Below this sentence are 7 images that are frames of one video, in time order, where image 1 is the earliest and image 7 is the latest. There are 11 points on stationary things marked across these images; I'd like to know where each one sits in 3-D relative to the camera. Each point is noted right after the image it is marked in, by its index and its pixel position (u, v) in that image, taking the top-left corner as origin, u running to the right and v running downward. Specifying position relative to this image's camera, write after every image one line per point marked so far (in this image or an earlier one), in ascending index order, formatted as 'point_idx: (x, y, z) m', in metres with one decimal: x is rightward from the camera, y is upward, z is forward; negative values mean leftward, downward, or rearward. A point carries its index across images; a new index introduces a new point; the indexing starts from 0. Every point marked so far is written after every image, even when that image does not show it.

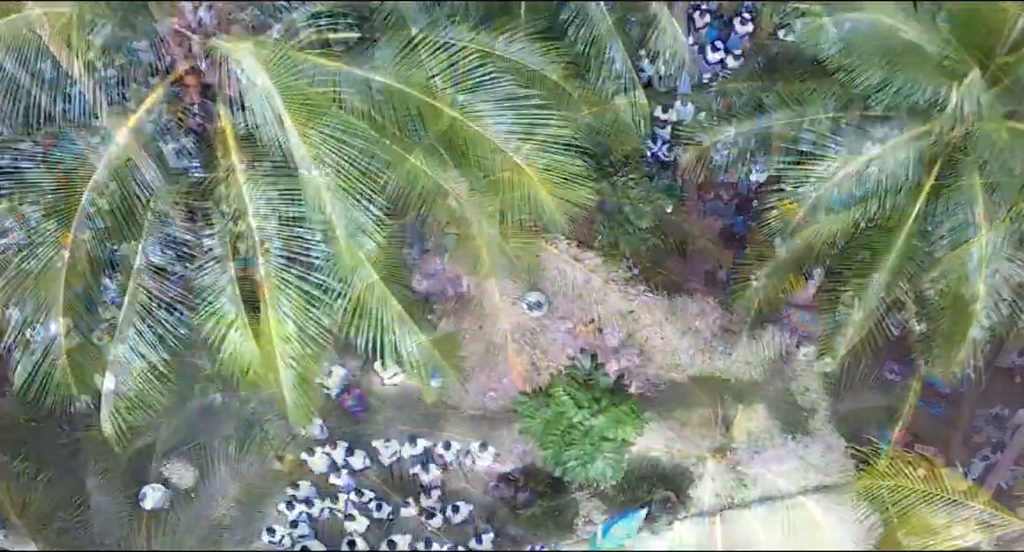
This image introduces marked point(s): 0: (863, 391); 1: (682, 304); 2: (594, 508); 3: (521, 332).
0: (+2.7, -0.7, +9.2) m
1: (+1.3, -0.2, +9.5) m
2: (+0.6, -1.7, +8.9) m
3: (+0.1, -0.4, +9.4) m
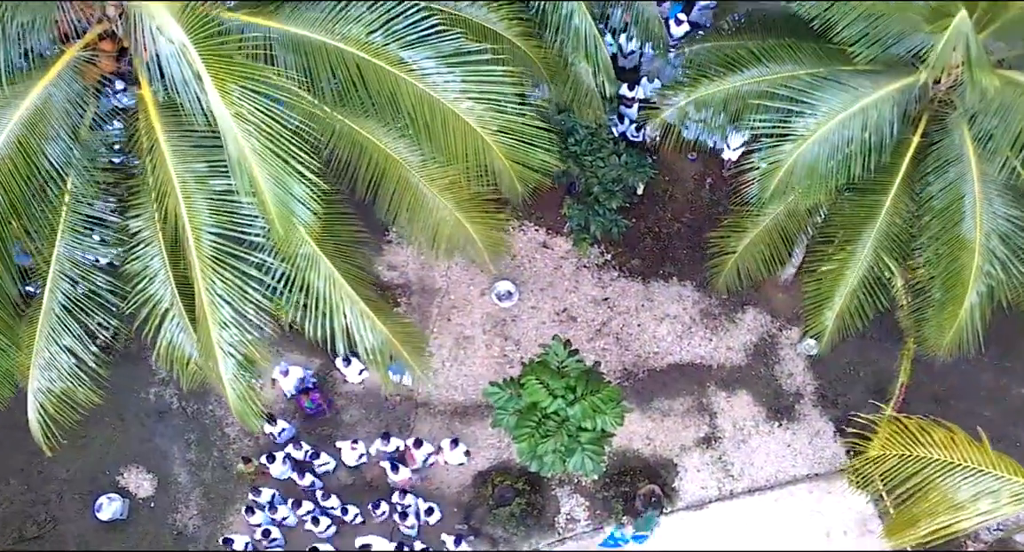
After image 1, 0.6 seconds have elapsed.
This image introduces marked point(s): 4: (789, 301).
0: (+2.5, -0.6, +8.8) m
1: (+1.1, -0.1, +9.1) m
2: (+0.5, -1.6, +8.5) m
3: (-0.2, -0.3, +9.0) m
4: (+2.1, -0.2, +9.0) m
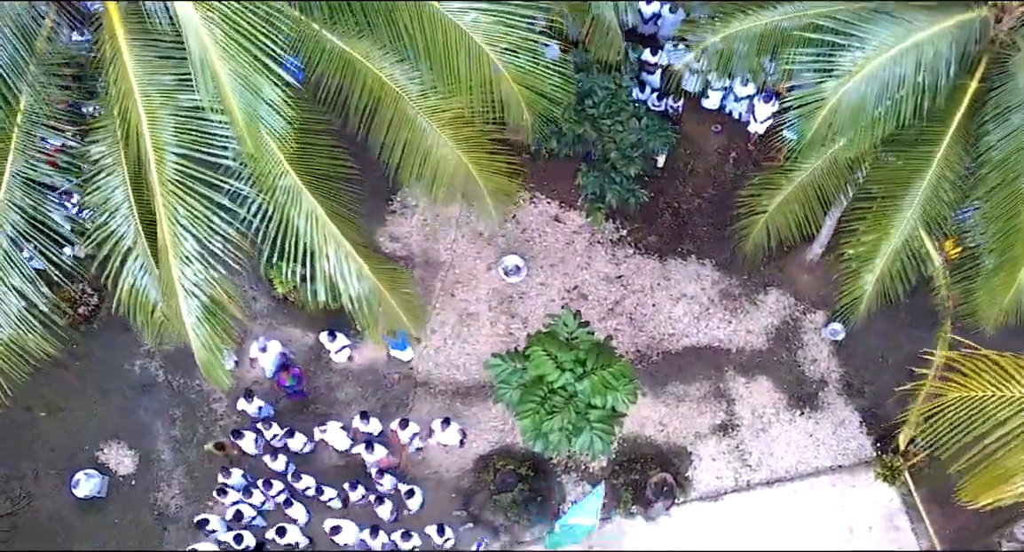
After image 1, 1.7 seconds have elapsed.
0: (+2.5, -0.4, +8.3) m
1: (+1.2, +0.1, +8.6) m
2: (+0.5, -1.4, +8.0) m
3: (-0.1, -0.2, +8.5) m
4: (+2.2, 0.0, +8.5) m
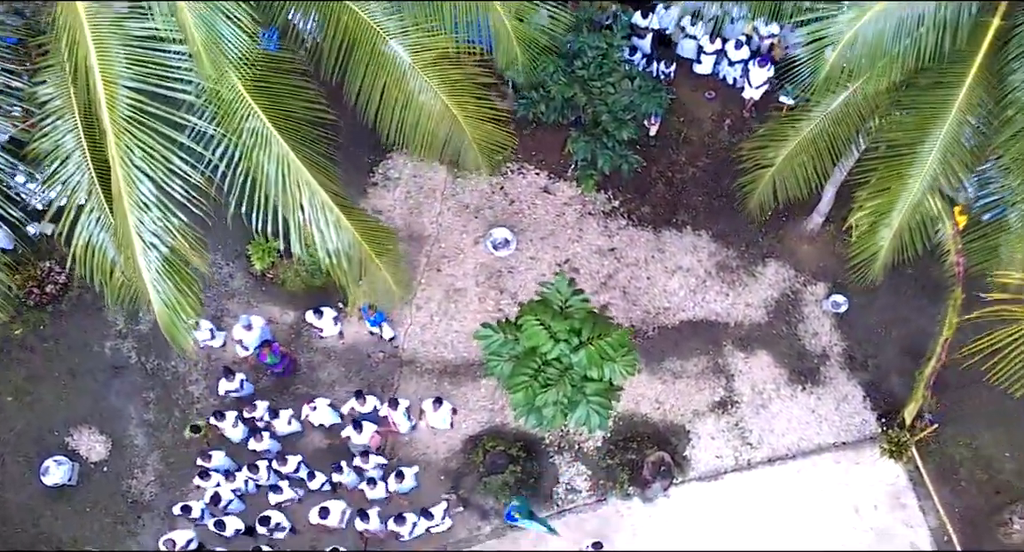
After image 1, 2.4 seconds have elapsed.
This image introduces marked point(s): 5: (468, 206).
0: (+2.4, -0.2, +8.0) m
1: (+1.1, +0.3, +8.2) m
2: (+0.4, -1.3, +7.6) m
3: (-0.2, 0.0, +8.1) m
4: (+2.1, +0.2, +8.2) m
5: (-0.3, +0.5, +8.4) m
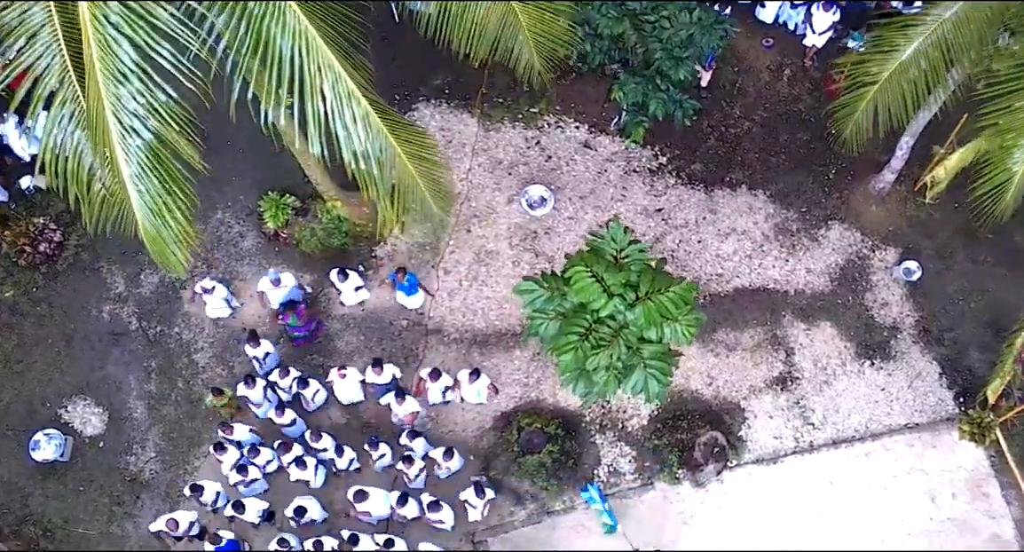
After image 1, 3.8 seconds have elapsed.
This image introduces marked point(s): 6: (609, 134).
0: (+2.7, 0.0, +7.2) m
1: (+1.3, +0.5, +7.5) m
2: (+0.6, -1.0, +6.9) m
3: (+0.1, +0.3, +7.4) m
4: (+2.3, +0.4, +7.4) m
5: (-0.1, +0.7, +7.6) m
6: (+0.6, +0.9, +7.7) m
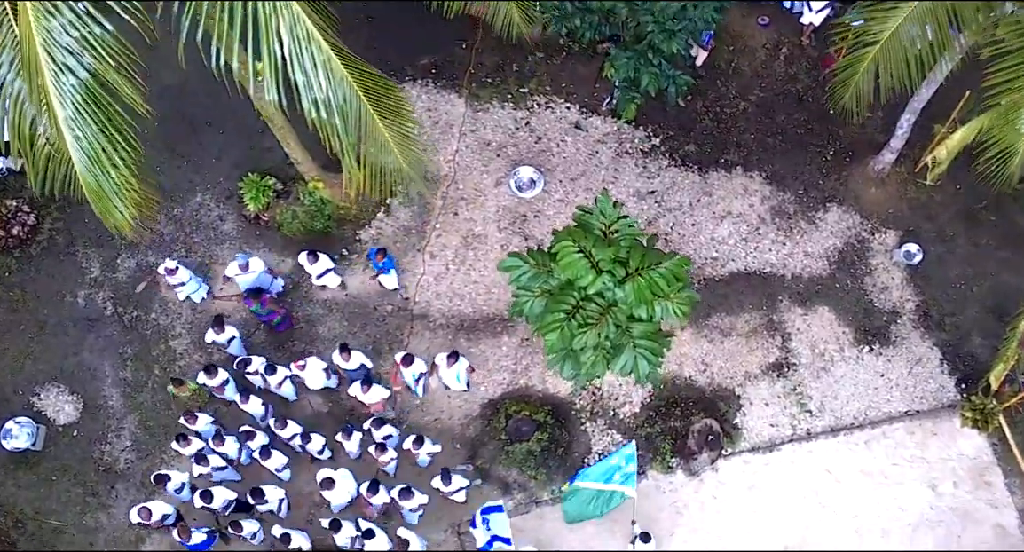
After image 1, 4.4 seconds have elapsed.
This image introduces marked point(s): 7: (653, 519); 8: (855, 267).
0: (+2.6, +0.1, +7.0) m
1: (+1.3, +0.6, +7.3) m
2: (+0.6, -0.9, +6.7) m
3: (0.0, +0.4, +7.2) m
4: (+2.2, +0.5, +7.2) m
5: (-0.1, +0.8, +7.4) m
6: (+0.6, +1.0, +7.4) m
7: (+0.8, -1.3, +6.5) m
8: (+2.0, +0.1, +7.0) m
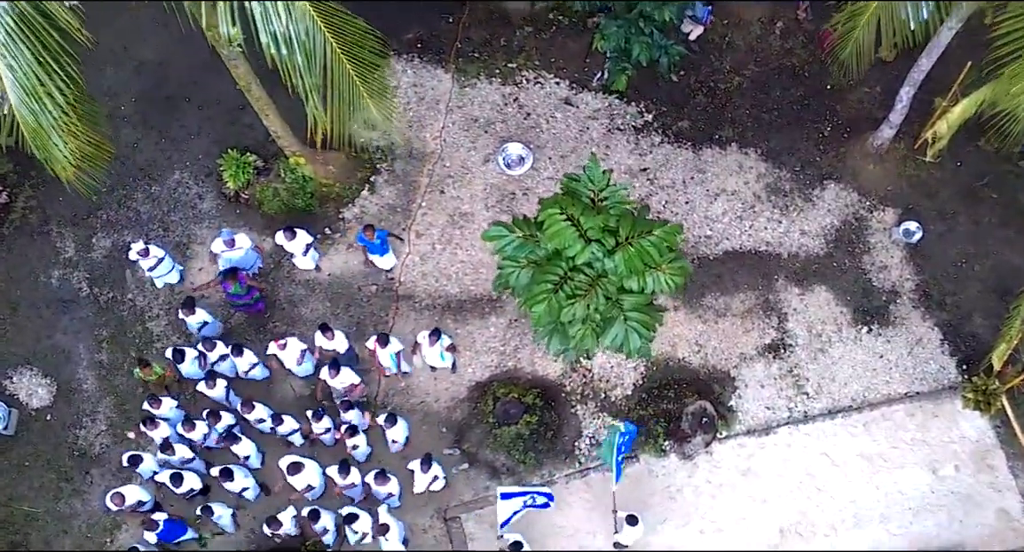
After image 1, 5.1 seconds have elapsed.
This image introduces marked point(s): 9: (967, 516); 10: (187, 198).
0: (+2.5, +0.2, +6.8) m
1: (+1.2, +0.7, +7.1) m
2: (+0.5, -0.8, +6.5) m
3: (-0.1, +0.5, +7.0) m
4: (+2.2, +0.6, +7.0) m
5: (-0.2, +0.9, +7.2) m
6: (+0.5, +1.1, +7.2) m
7: (+0.7, -1.2, +6.3) m
8: (+2.0, +0.2, +6.8) m
9: (+2.4, -1.3, +6.2) m
10: (-1.9, +0.5, +7.0) m
